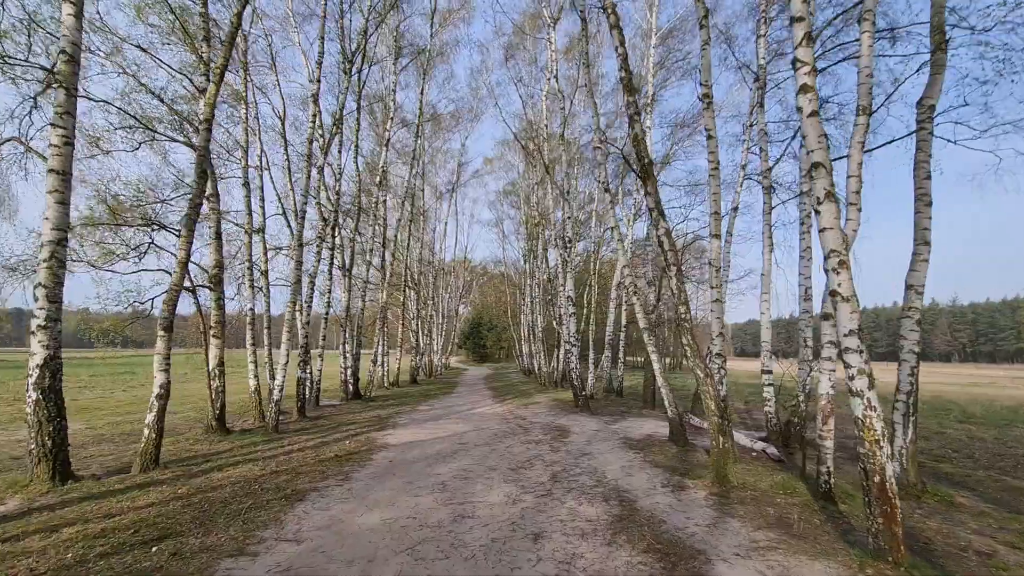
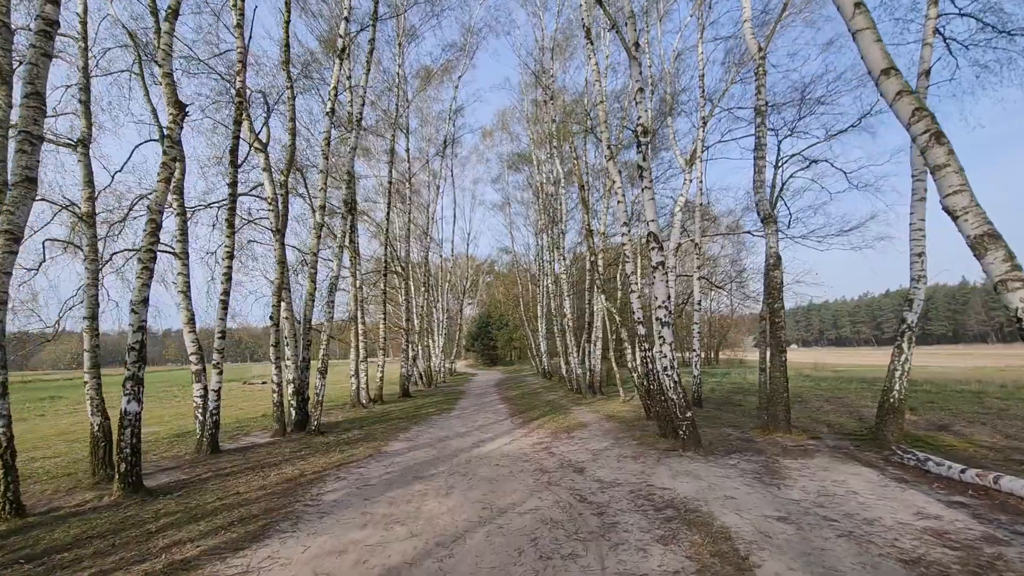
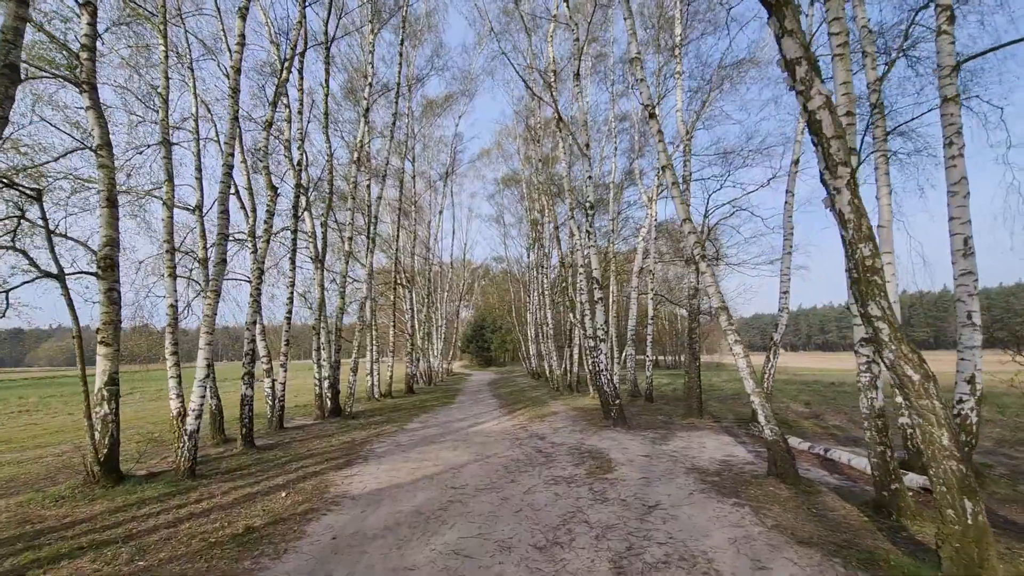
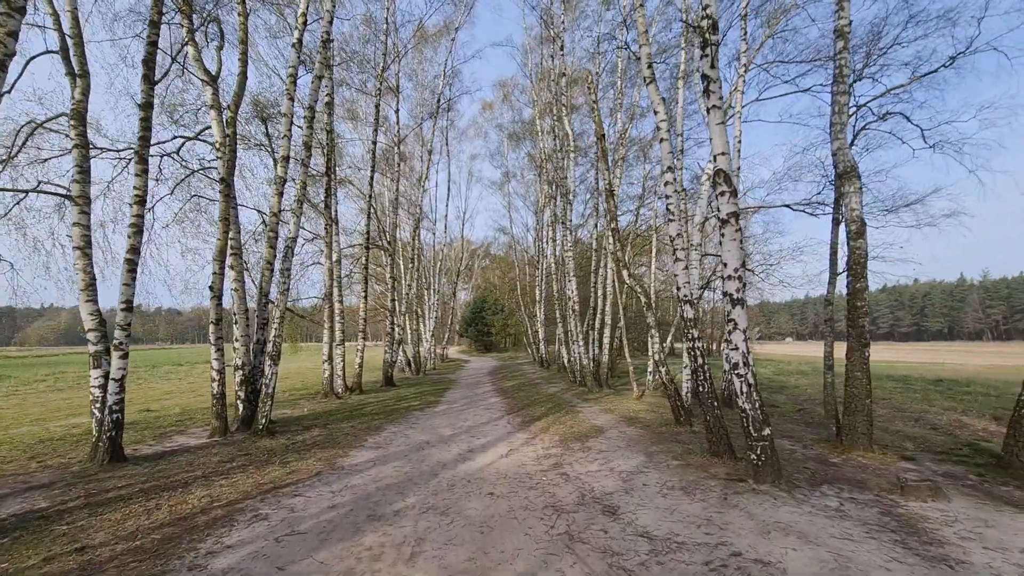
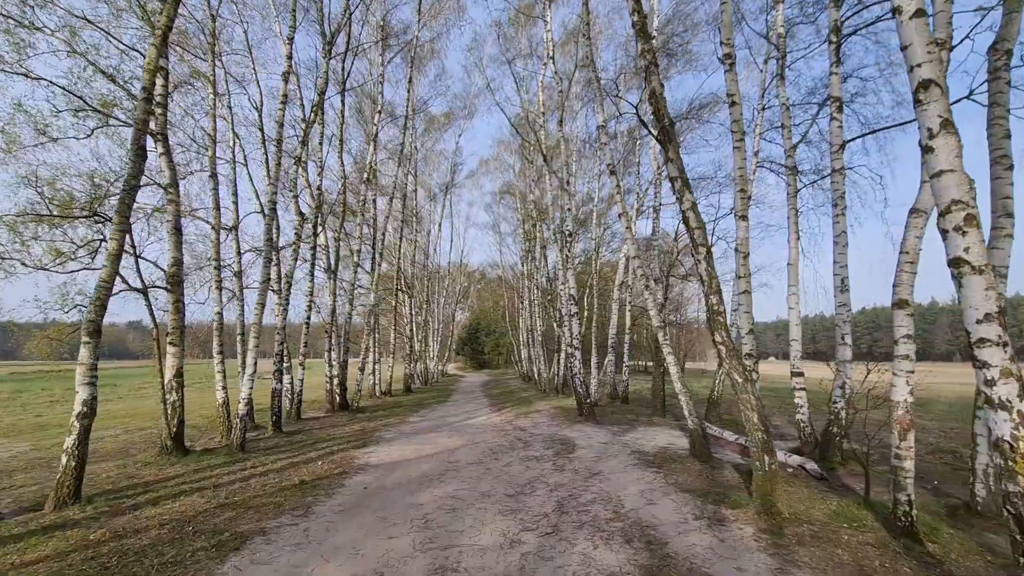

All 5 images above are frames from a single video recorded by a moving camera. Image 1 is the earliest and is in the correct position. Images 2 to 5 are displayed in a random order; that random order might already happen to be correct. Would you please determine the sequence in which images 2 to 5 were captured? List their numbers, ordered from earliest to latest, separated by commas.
5, 3, 2, 4
